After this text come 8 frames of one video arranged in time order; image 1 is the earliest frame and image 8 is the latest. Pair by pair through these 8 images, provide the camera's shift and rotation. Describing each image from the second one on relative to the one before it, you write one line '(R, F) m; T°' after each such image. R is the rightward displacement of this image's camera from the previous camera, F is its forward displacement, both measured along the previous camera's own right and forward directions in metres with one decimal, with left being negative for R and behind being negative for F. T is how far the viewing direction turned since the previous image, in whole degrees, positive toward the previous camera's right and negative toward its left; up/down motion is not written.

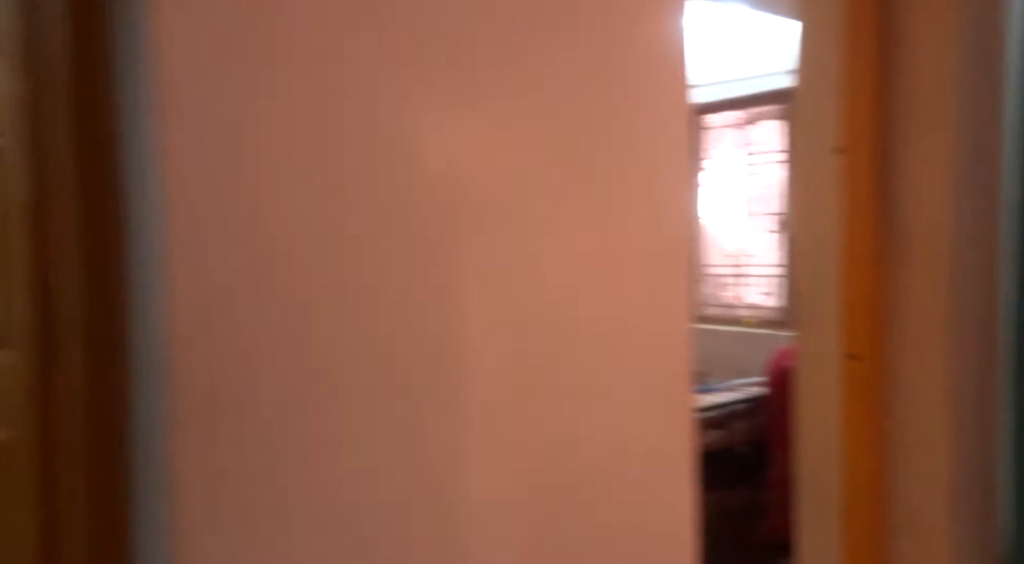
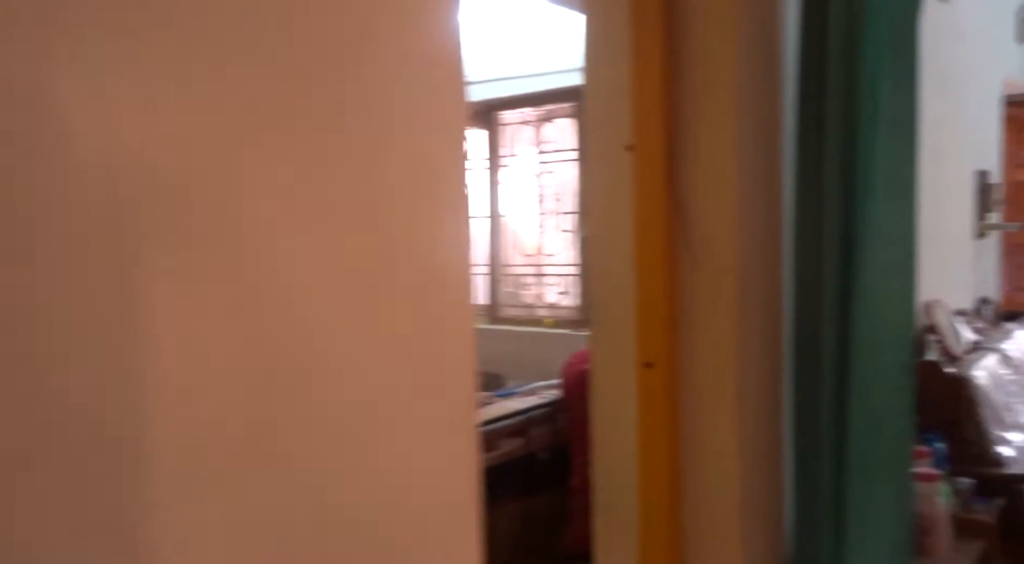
(+0.1, +0.1) m; +13°
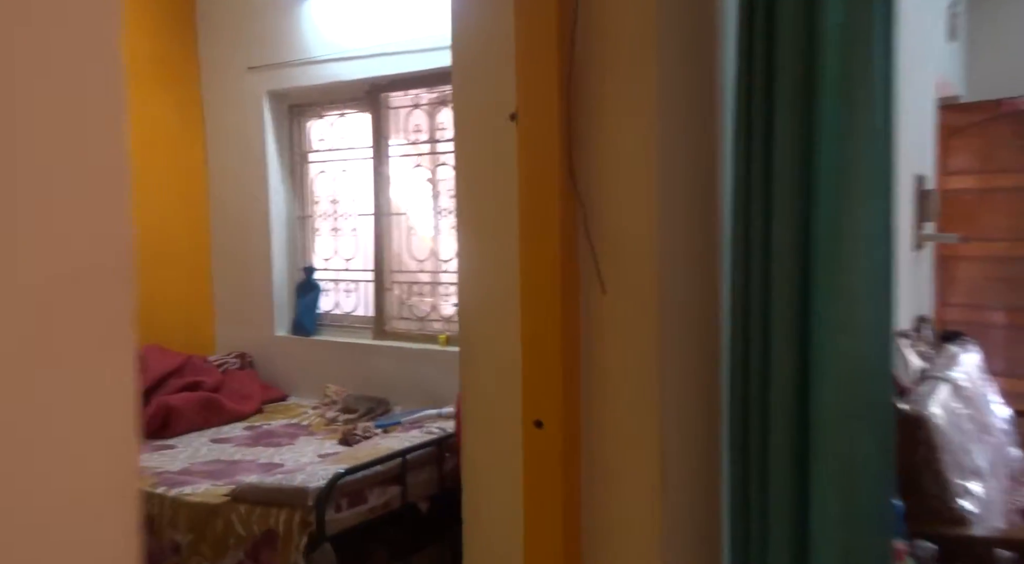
(+0.1, +0.4) m; +5°
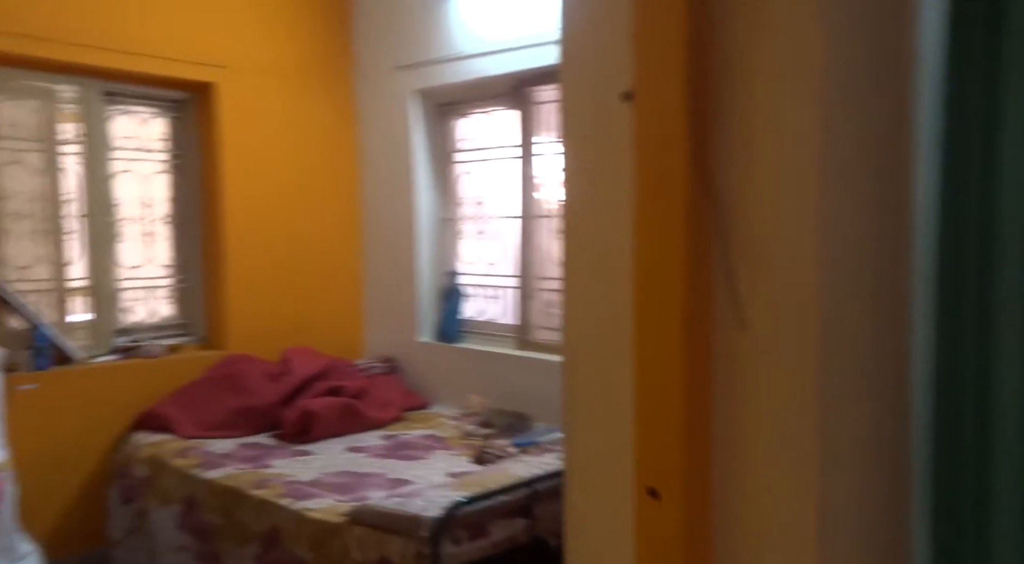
(+0.1, +0.2) m; -12°
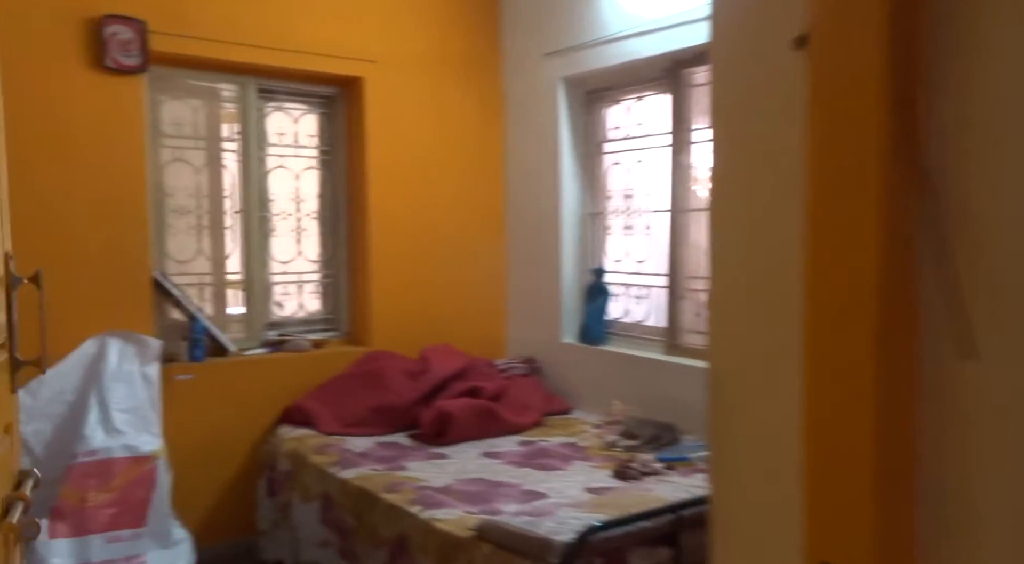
(0.0, +0.2) m; -10°
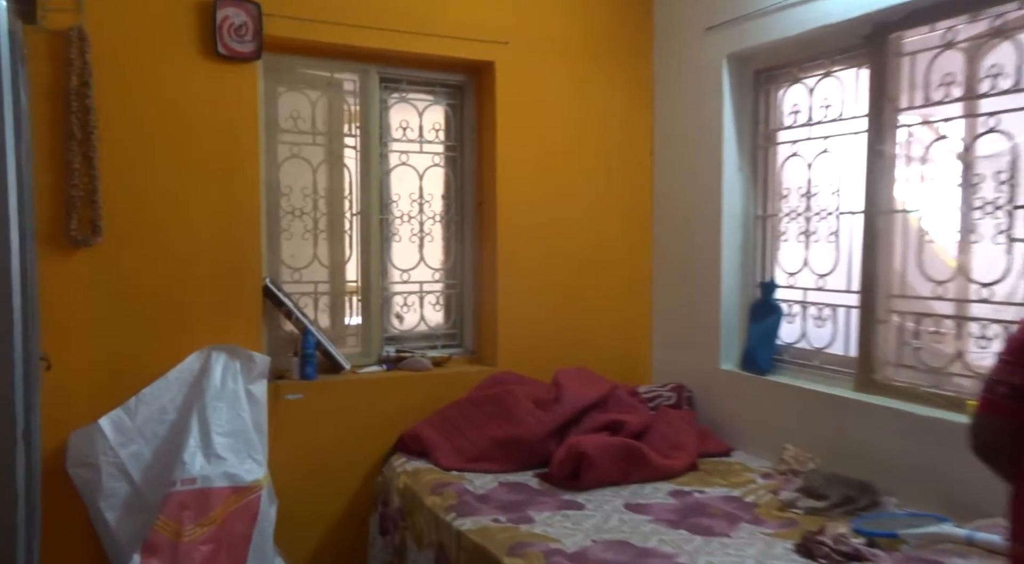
(0.0, +0.5) m; -9°
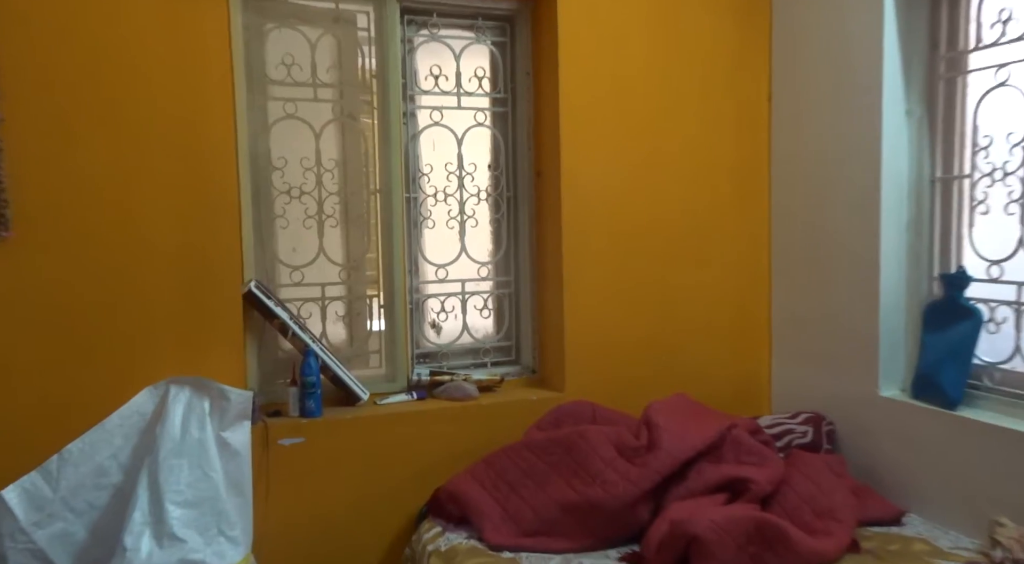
(0.0, +0.8) m; -5°
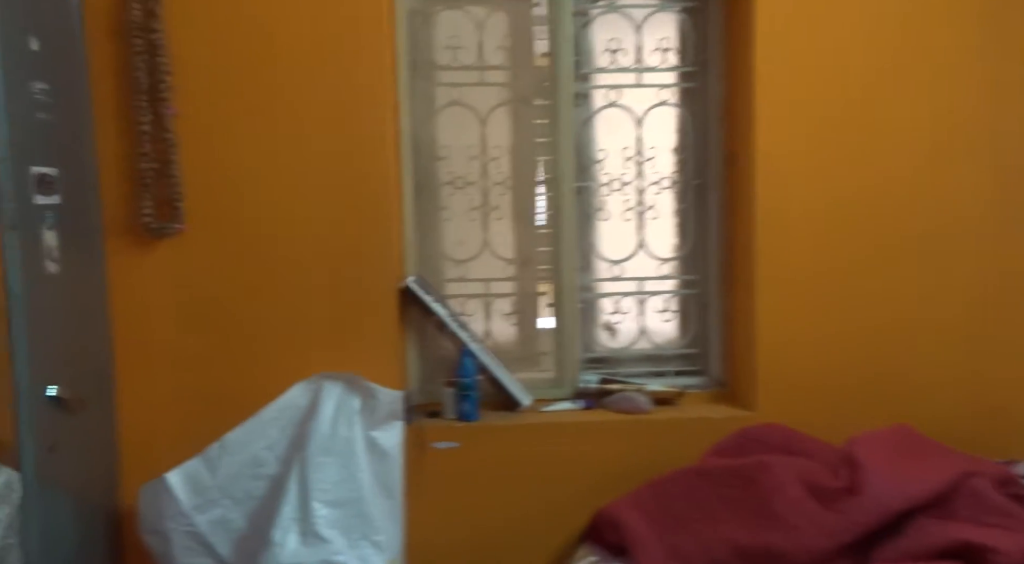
(+0.2, +0.2) m; -17°
